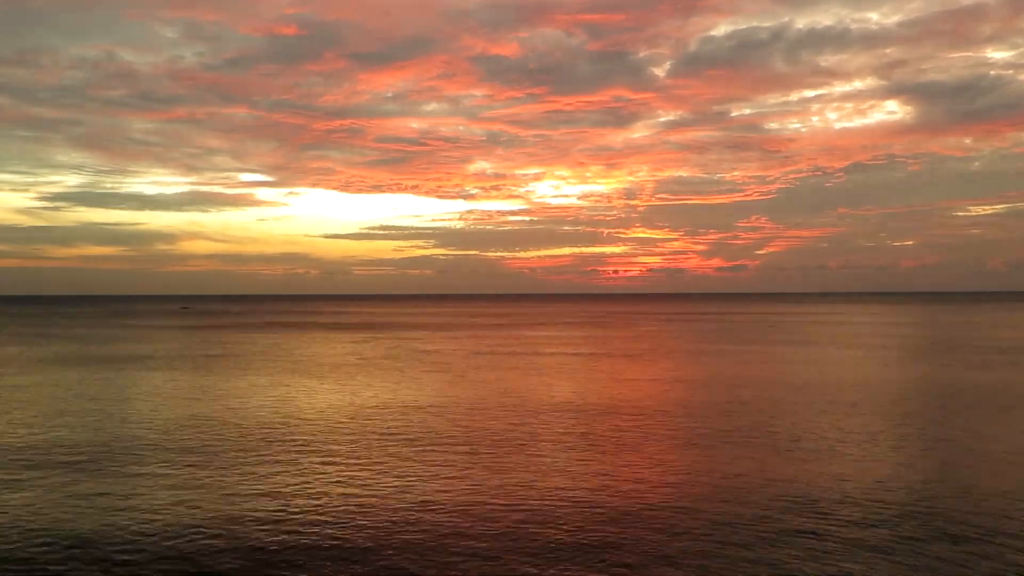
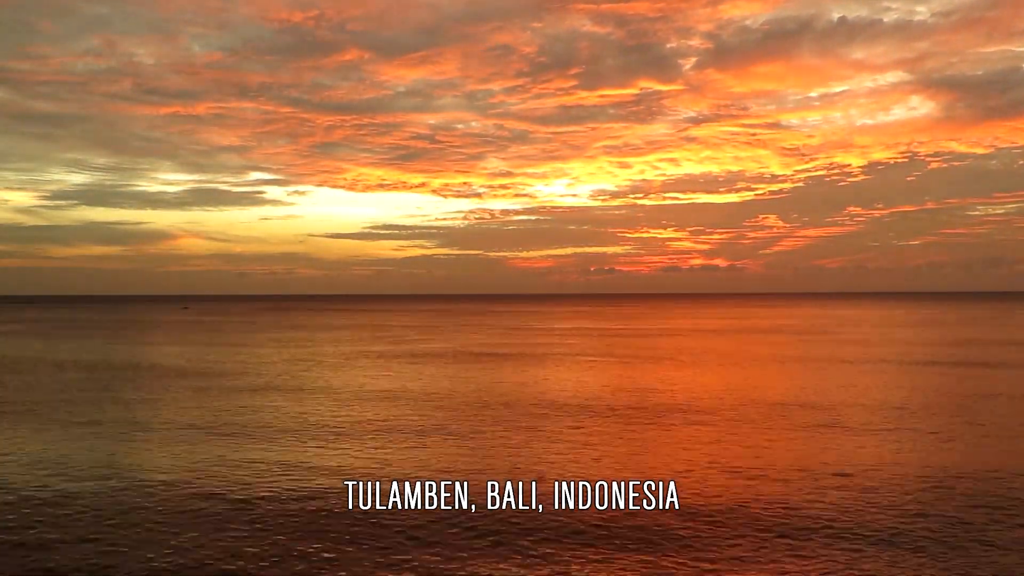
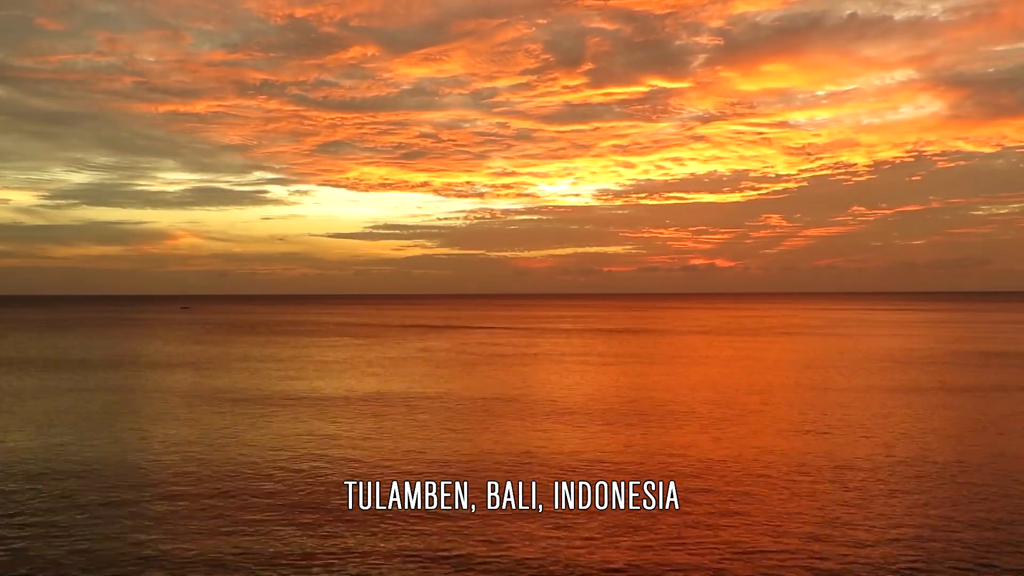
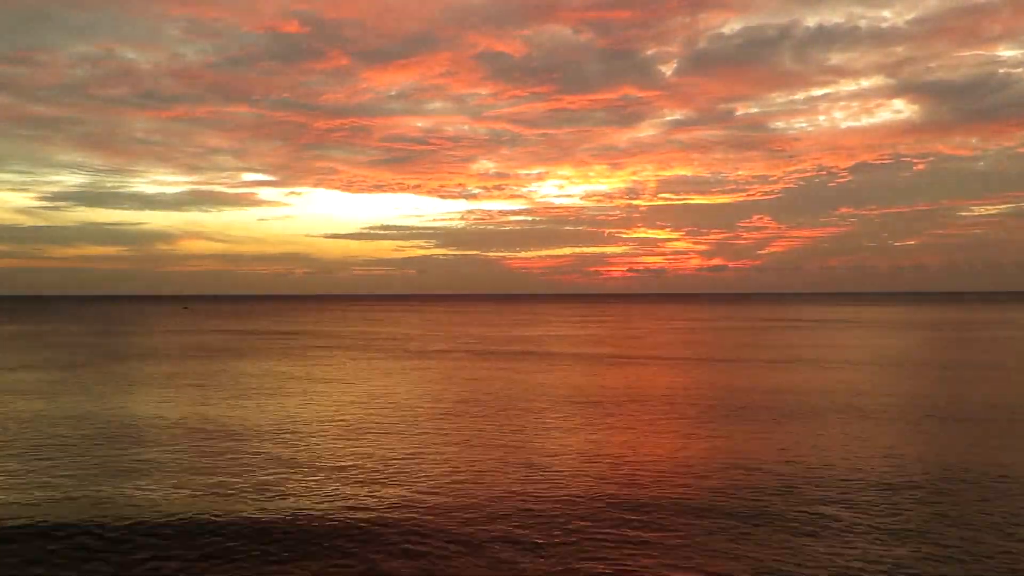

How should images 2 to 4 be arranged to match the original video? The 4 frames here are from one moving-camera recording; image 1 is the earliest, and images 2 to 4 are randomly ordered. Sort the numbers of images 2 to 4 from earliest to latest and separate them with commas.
4, 2, 3
